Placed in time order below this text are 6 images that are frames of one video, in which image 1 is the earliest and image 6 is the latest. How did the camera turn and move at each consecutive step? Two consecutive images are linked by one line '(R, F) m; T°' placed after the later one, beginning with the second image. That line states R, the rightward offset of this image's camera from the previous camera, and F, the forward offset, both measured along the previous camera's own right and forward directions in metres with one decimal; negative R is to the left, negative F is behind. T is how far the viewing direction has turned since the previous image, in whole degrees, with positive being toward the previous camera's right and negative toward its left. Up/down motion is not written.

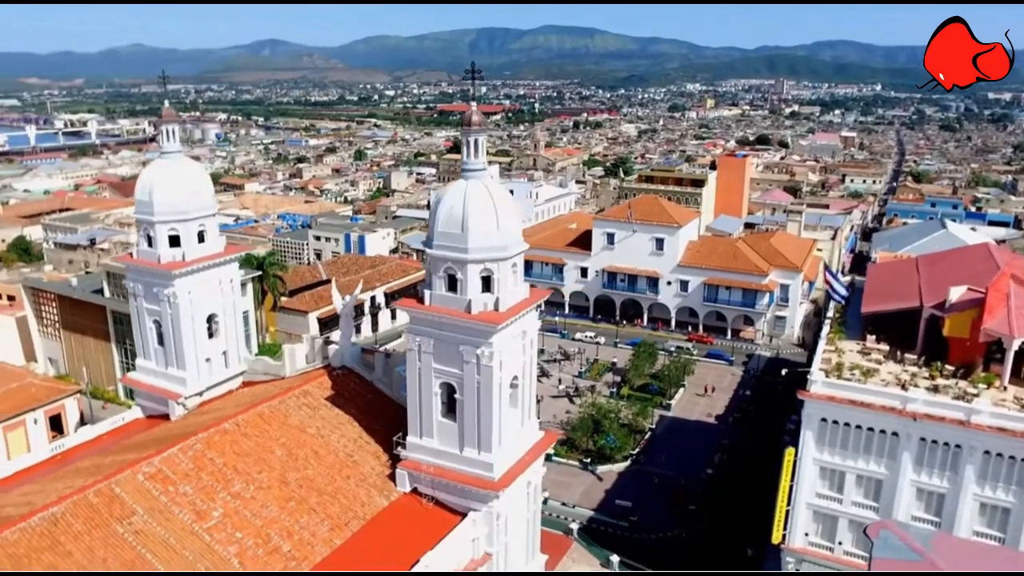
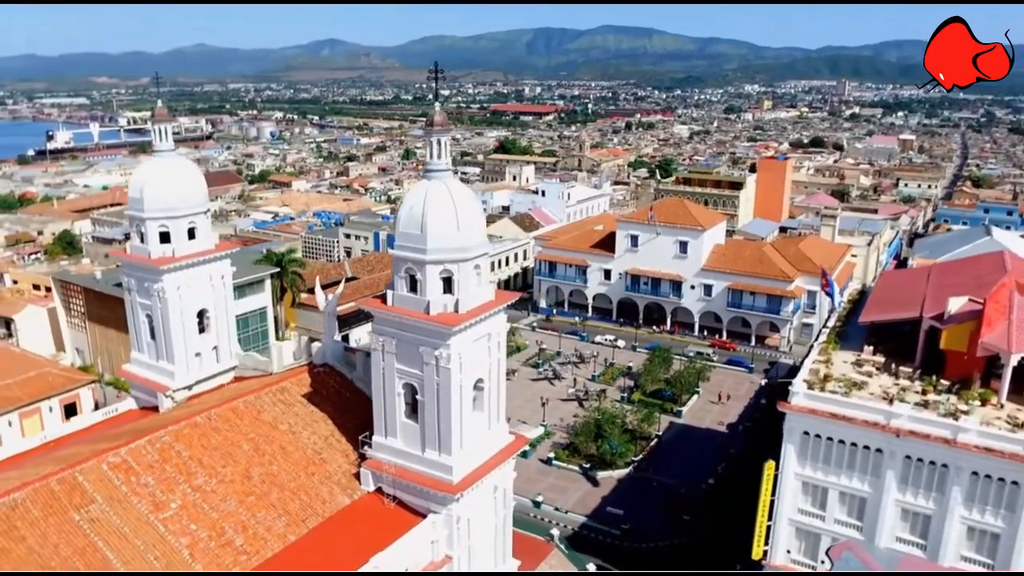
(+2.0, +0.3) m; -4°
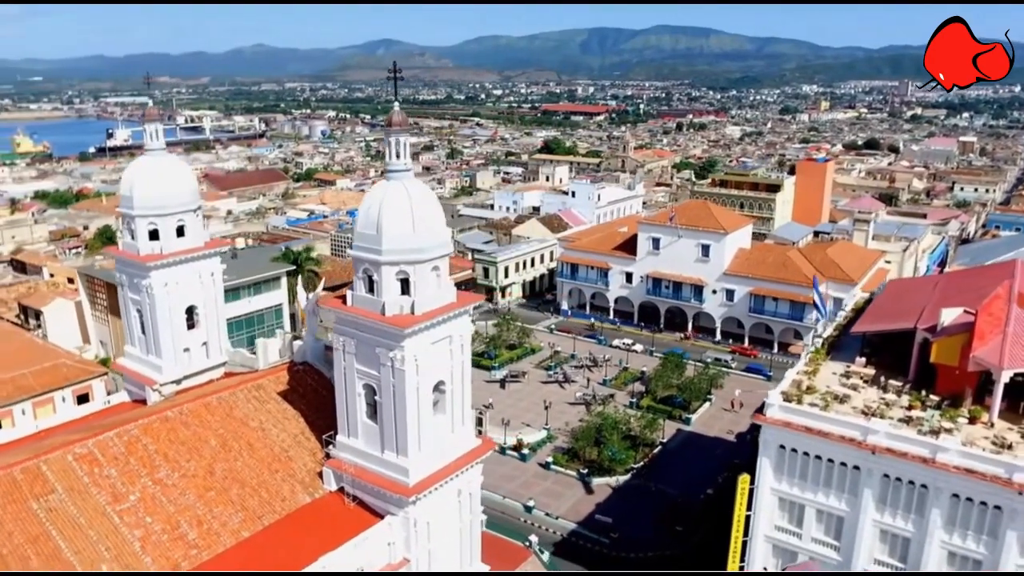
(+2.0, +0.4) m; -4°
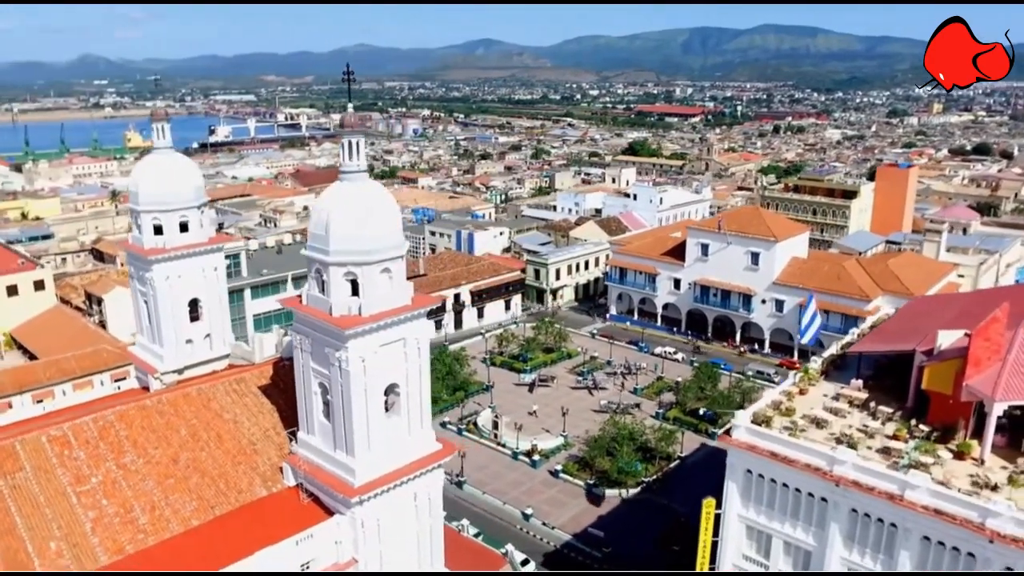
(+3.1, +0.5) m; -7°
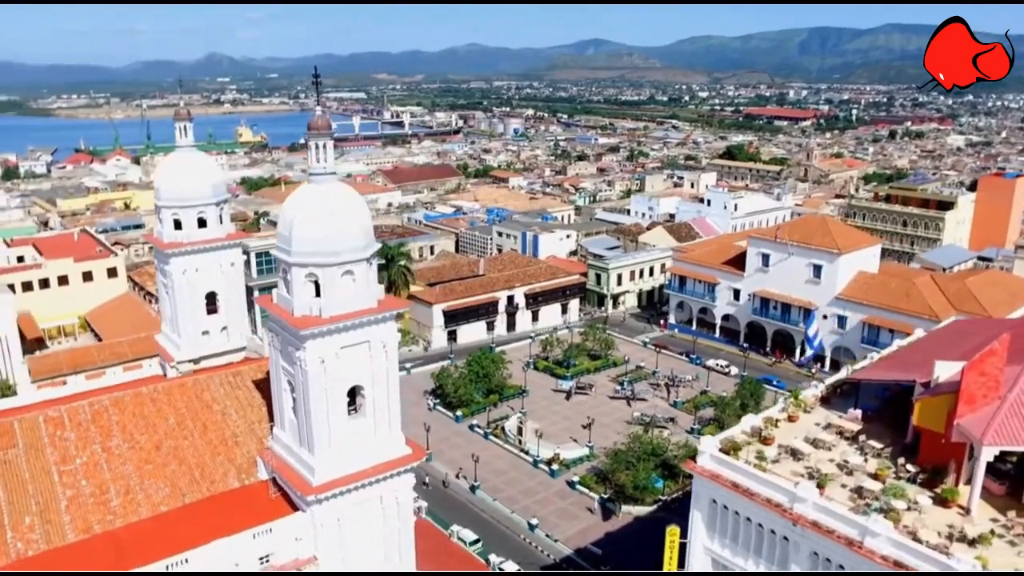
(+3.1, +0.6) m; -8°
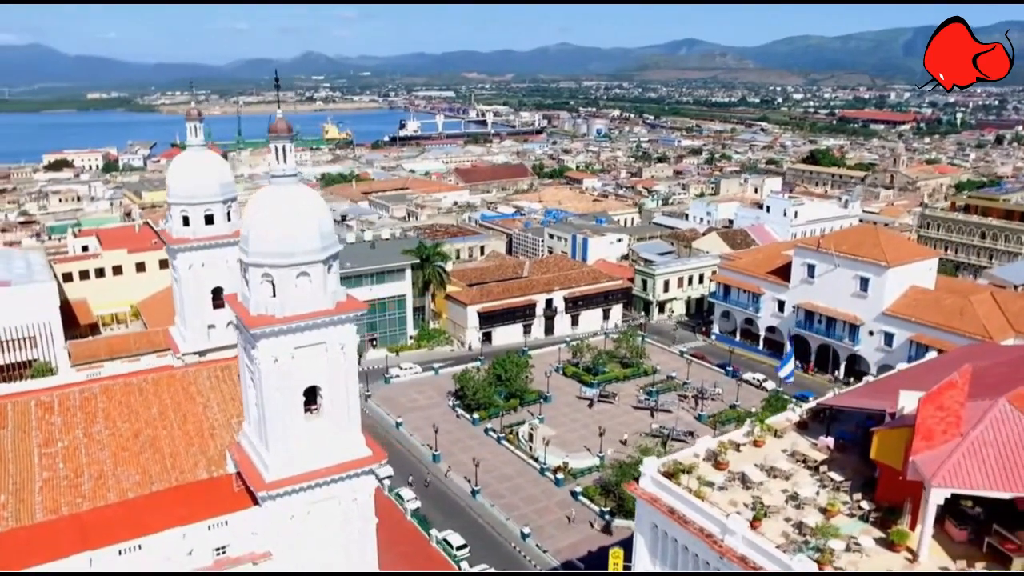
(+2.9, +0.4) m; -6°
